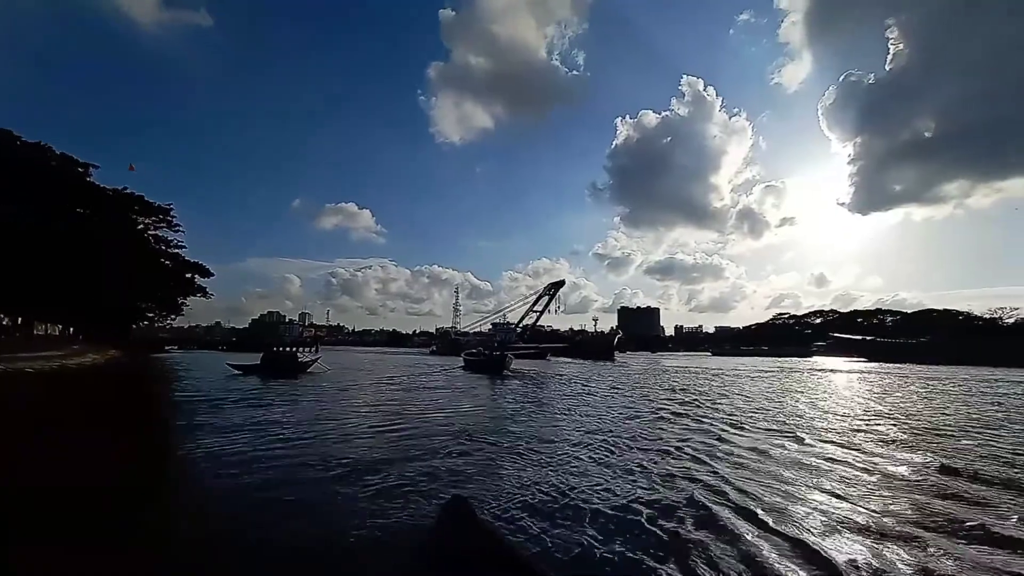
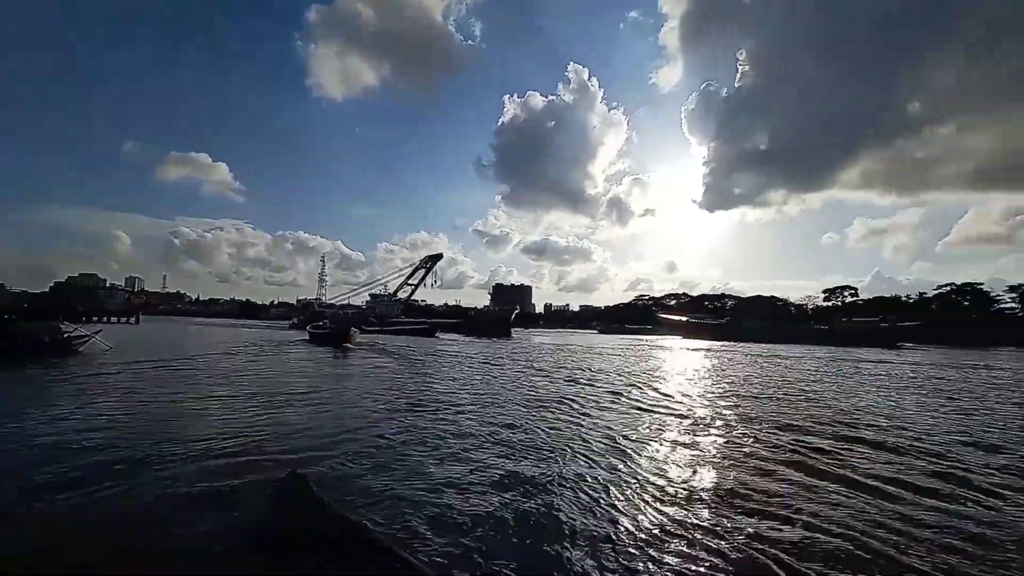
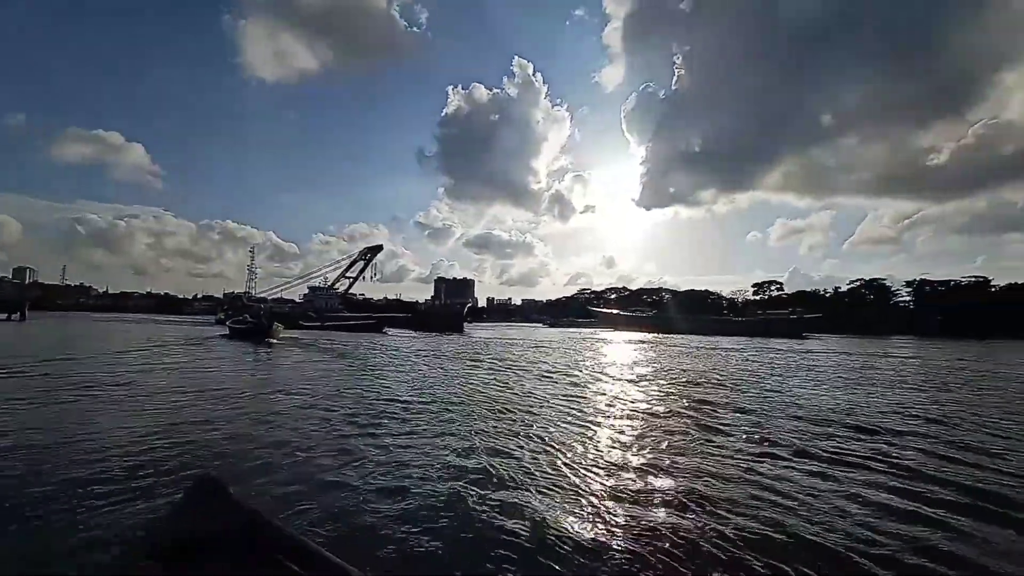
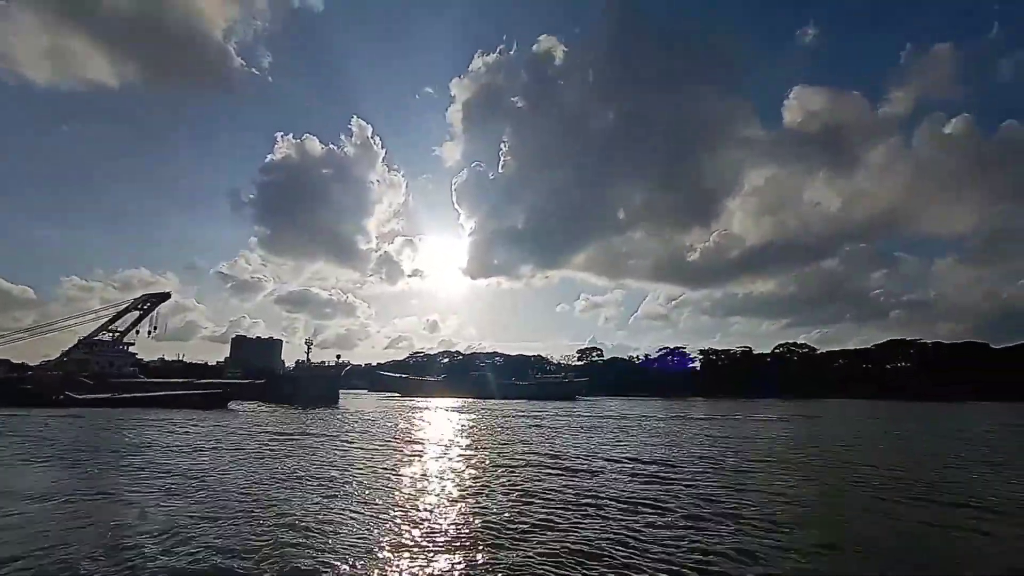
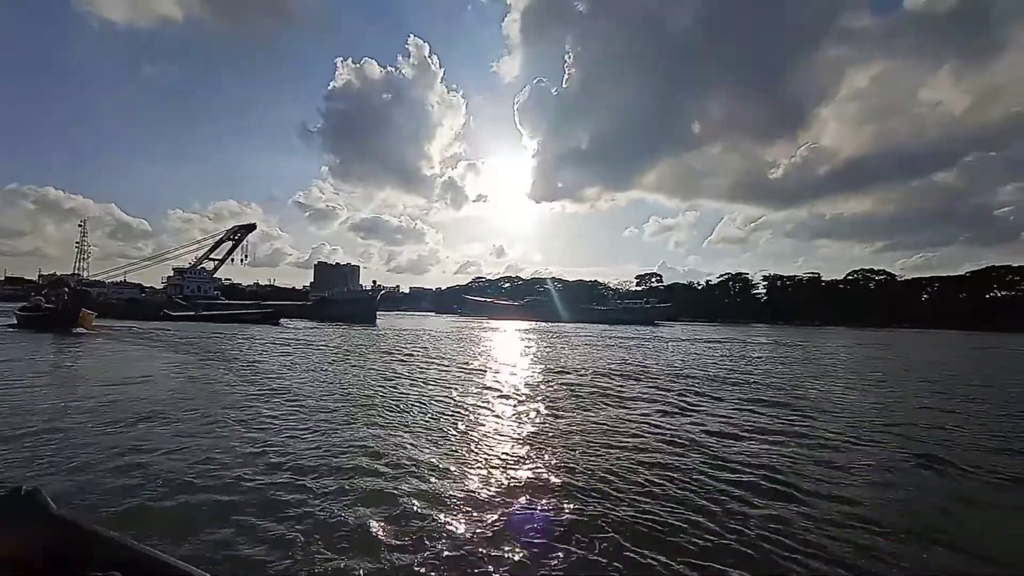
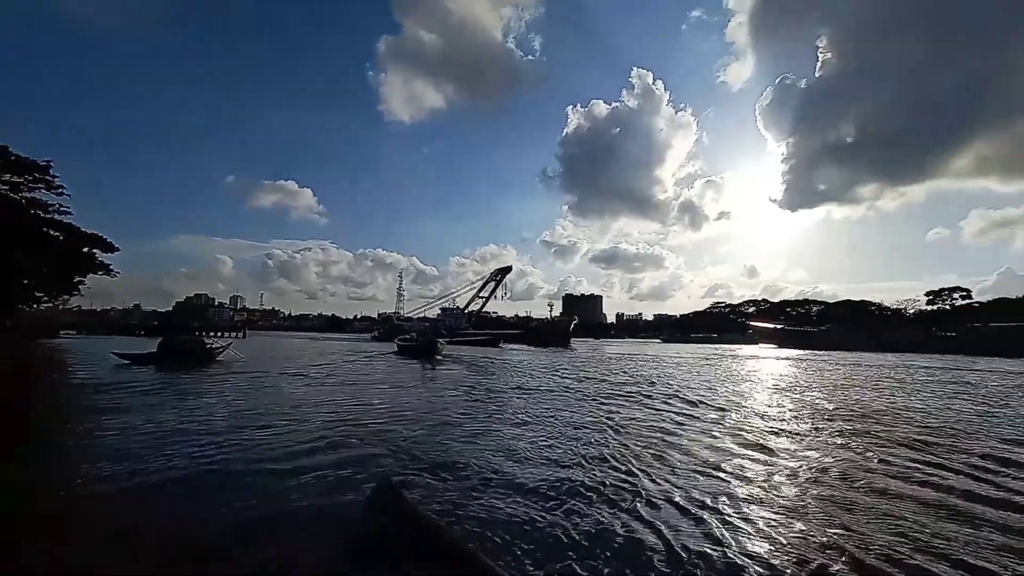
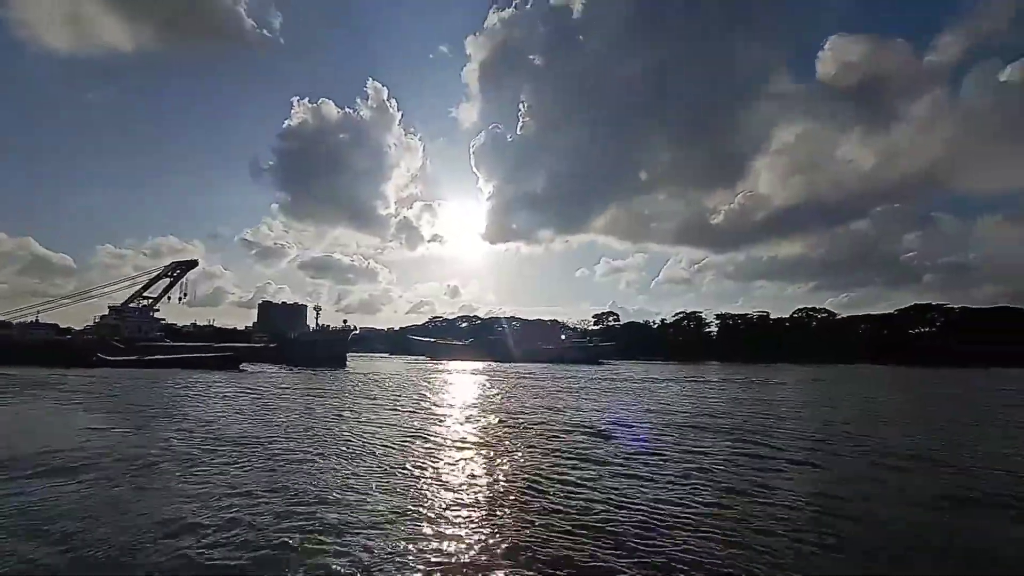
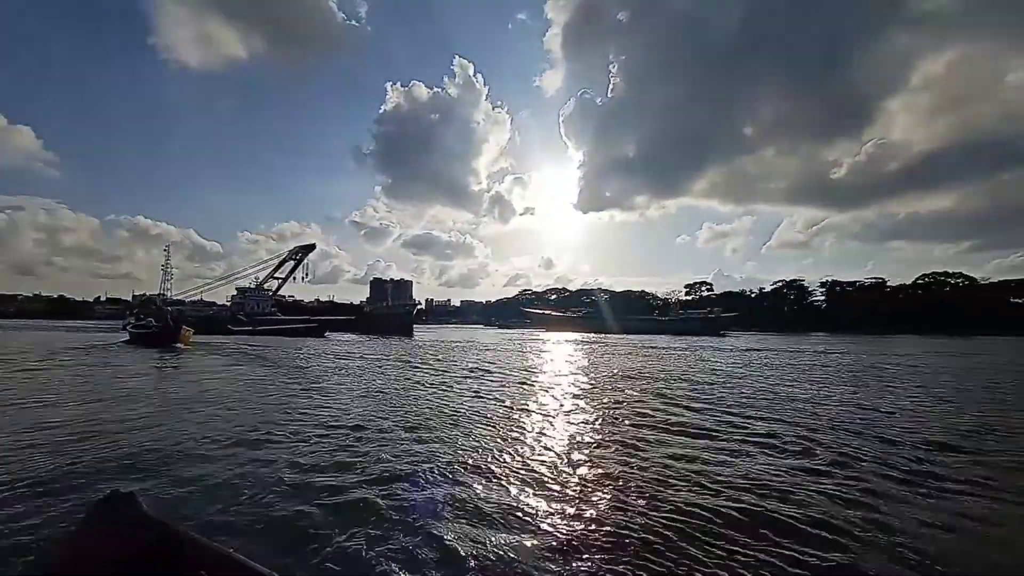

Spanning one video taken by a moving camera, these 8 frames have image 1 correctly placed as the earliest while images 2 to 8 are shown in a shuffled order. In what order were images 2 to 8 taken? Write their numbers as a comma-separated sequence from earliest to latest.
6, 2, 3, 8, 5, 7, 4
